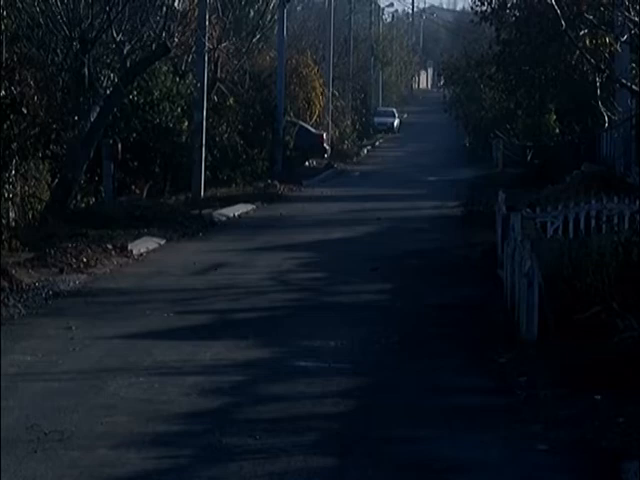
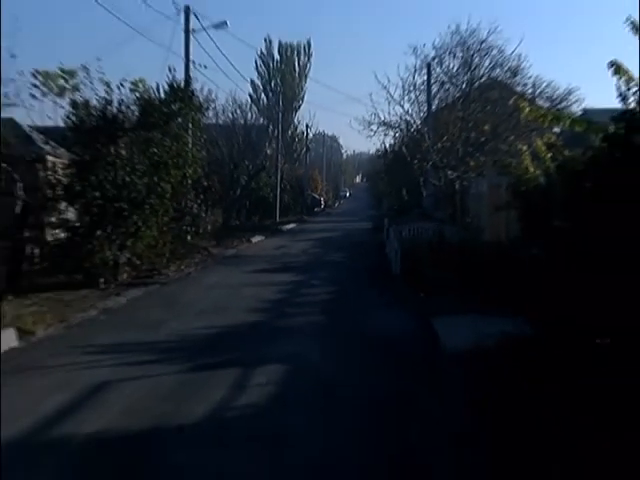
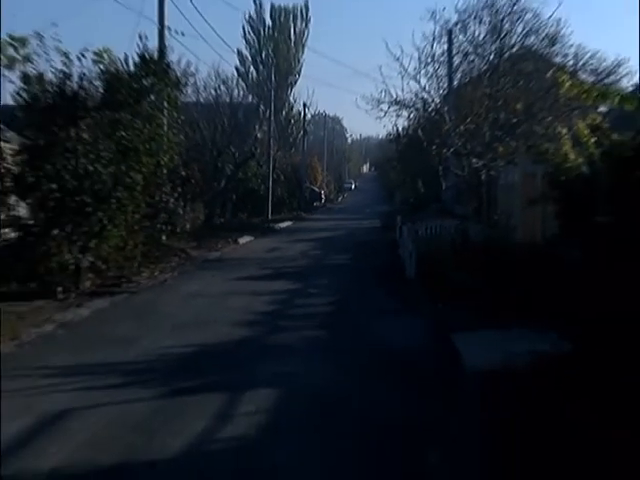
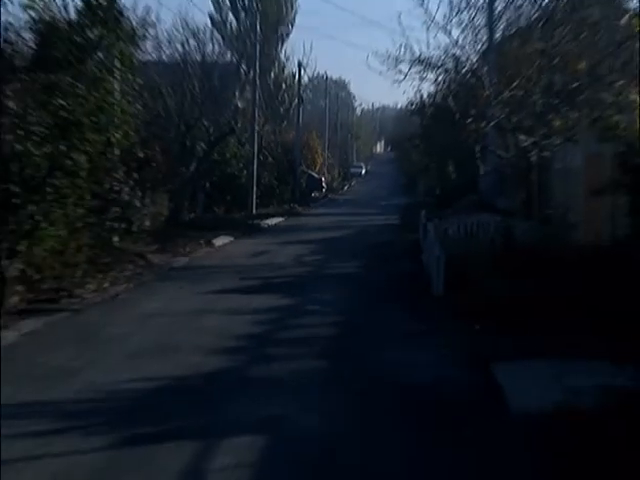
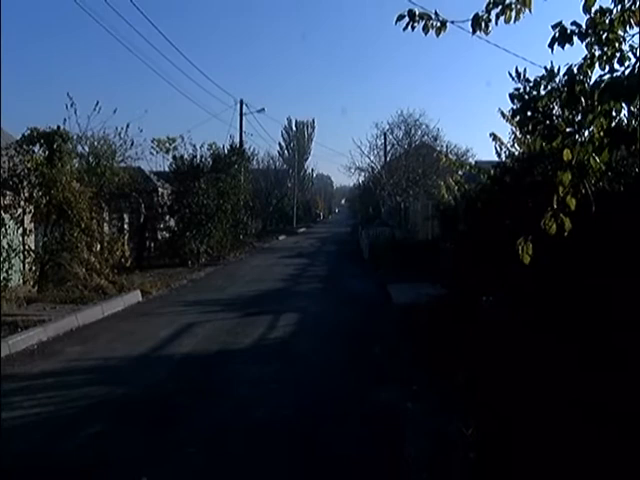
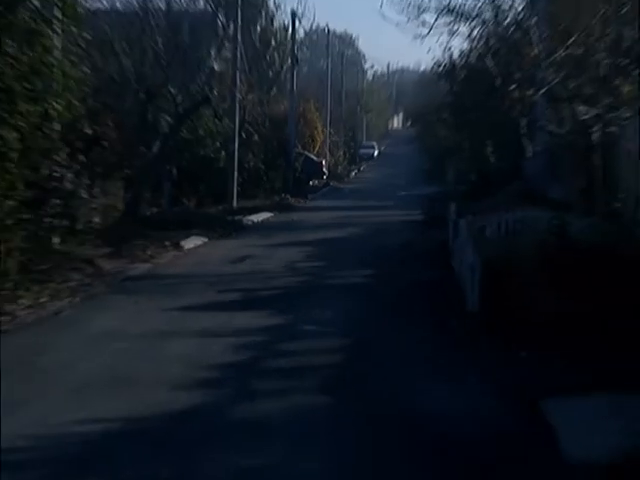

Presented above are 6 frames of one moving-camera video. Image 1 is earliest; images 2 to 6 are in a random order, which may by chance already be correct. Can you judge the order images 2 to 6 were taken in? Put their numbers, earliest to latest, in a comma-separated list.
6, 4, 3, 2, 5
